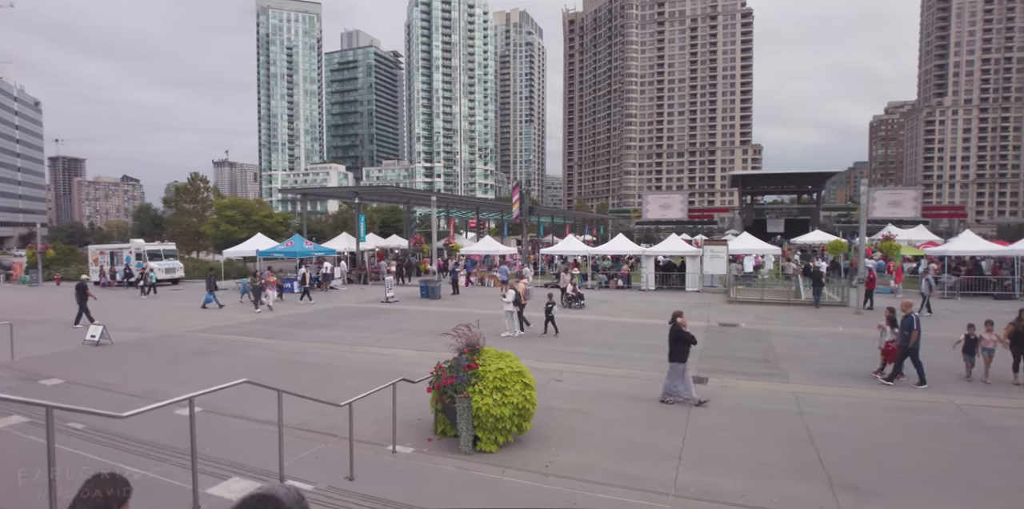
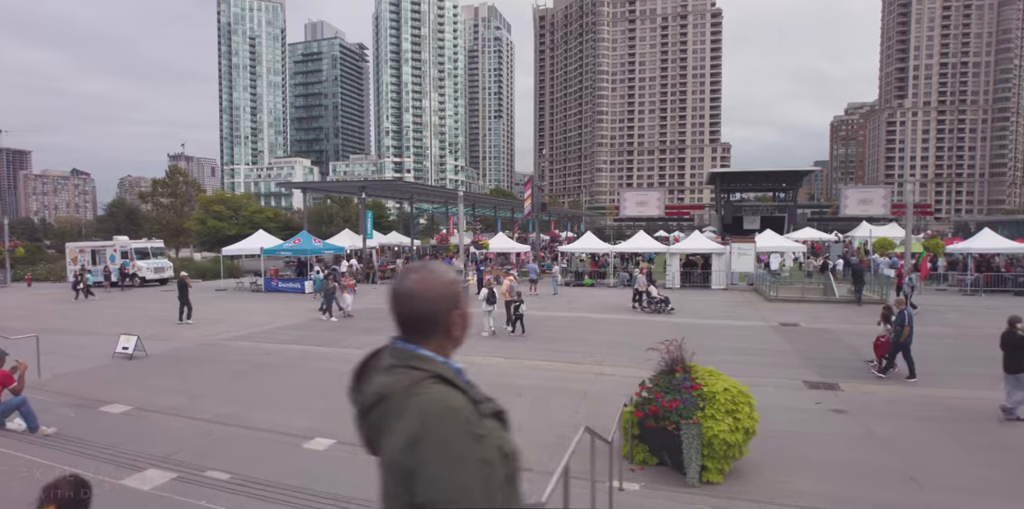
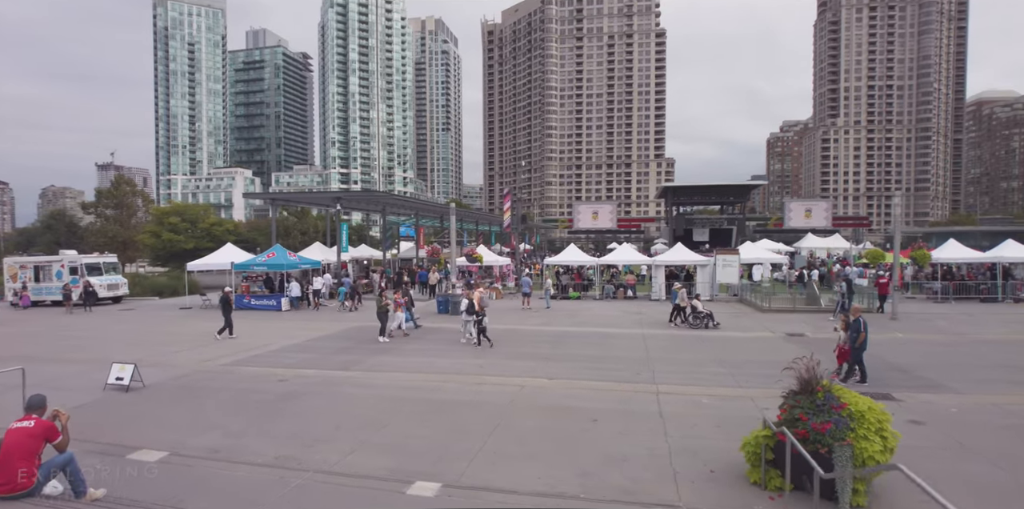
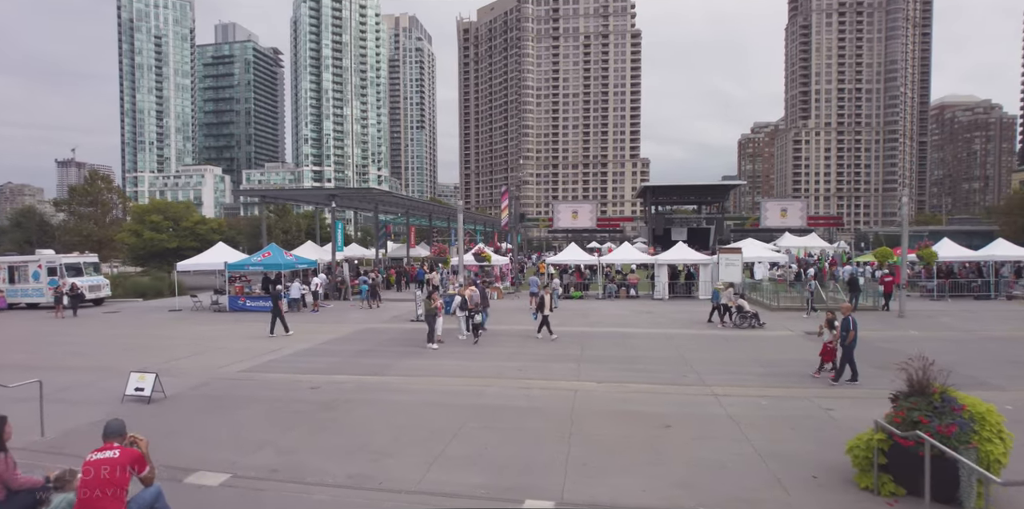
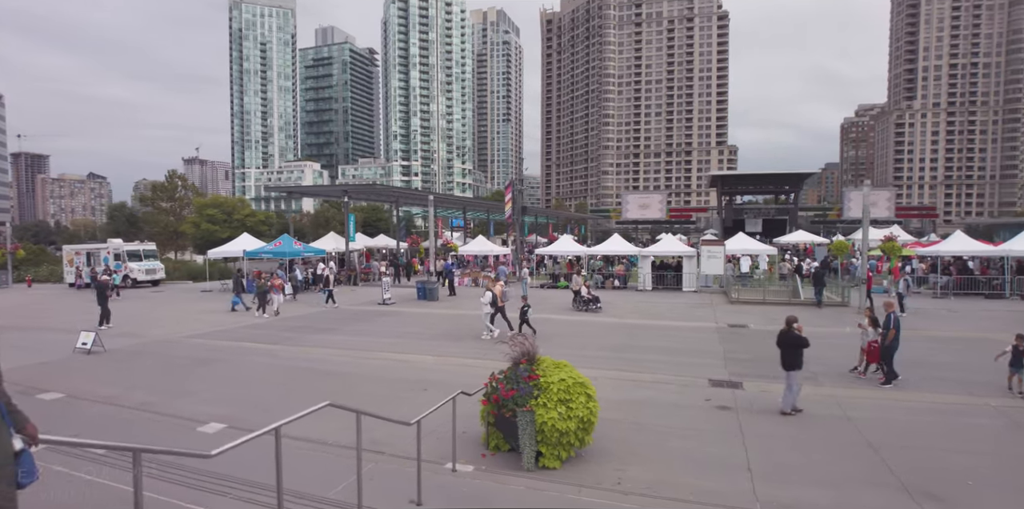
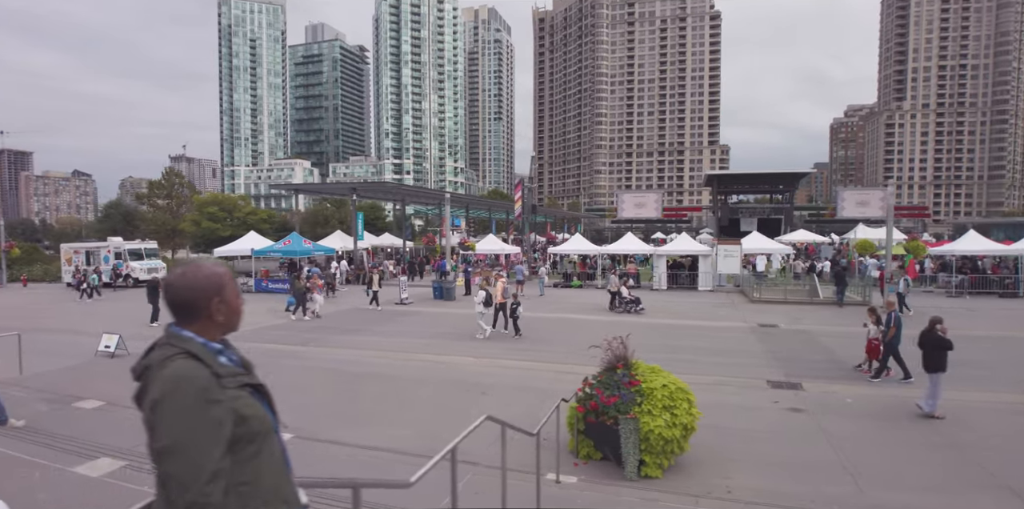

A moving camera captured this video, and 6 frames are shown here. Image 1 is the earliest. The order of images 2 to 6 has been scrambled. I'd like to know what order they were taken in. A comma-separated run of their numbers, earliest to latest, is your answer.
5, 6, 2, 3, 4
